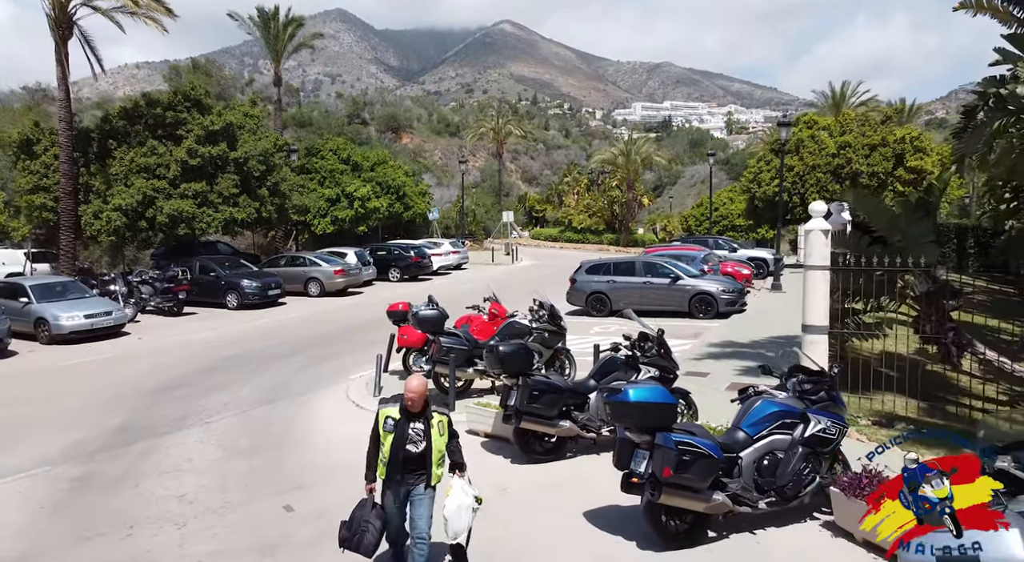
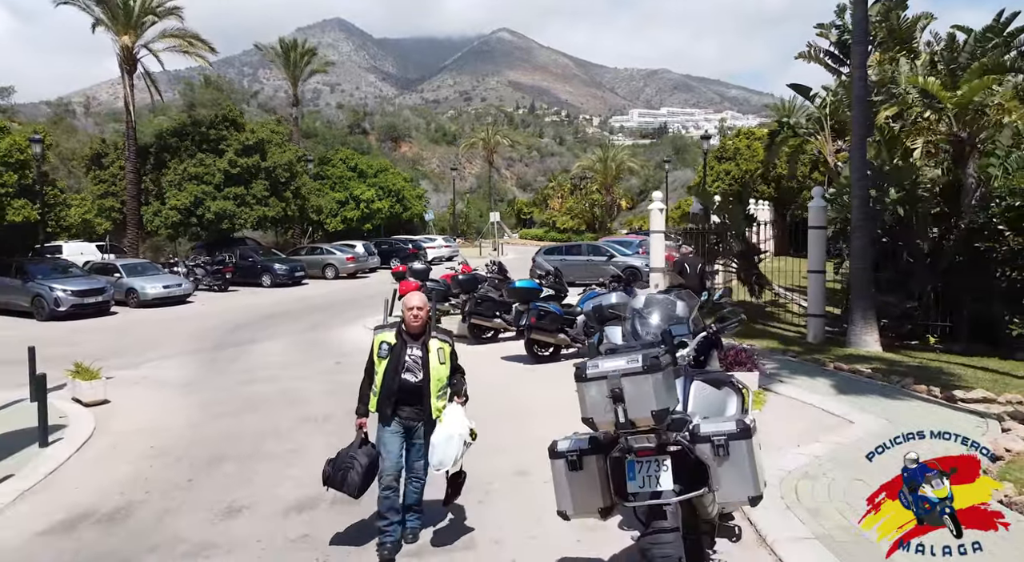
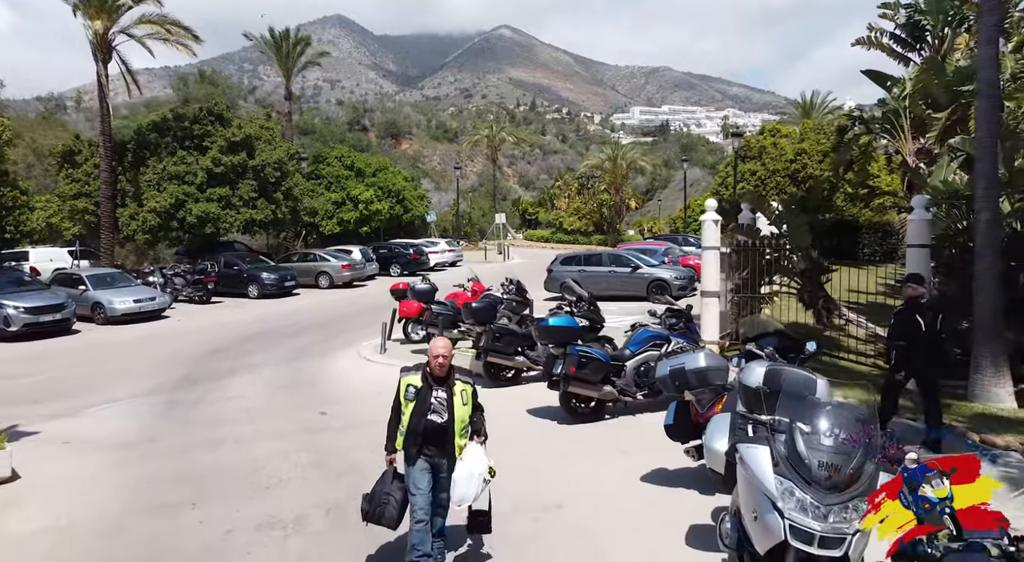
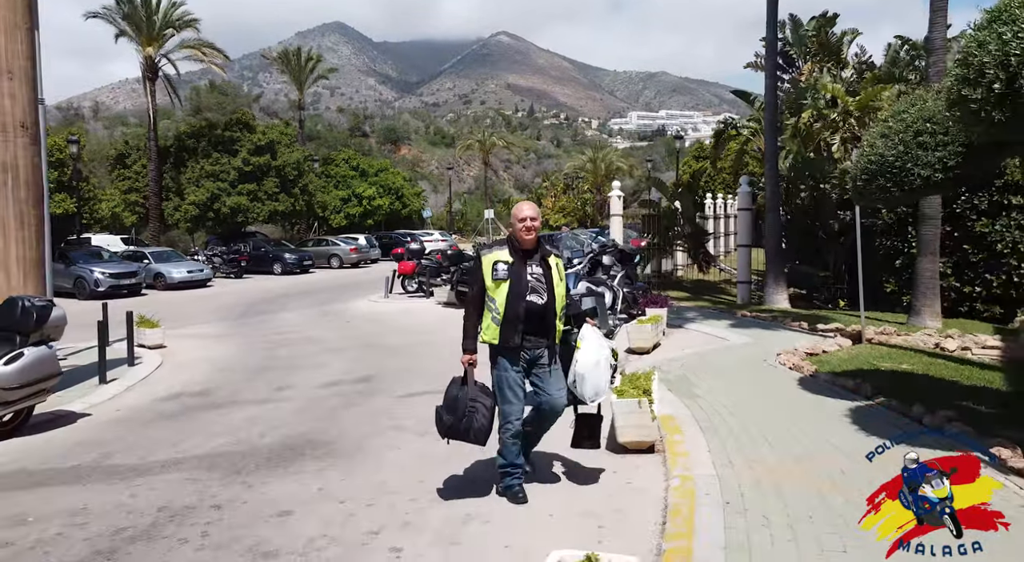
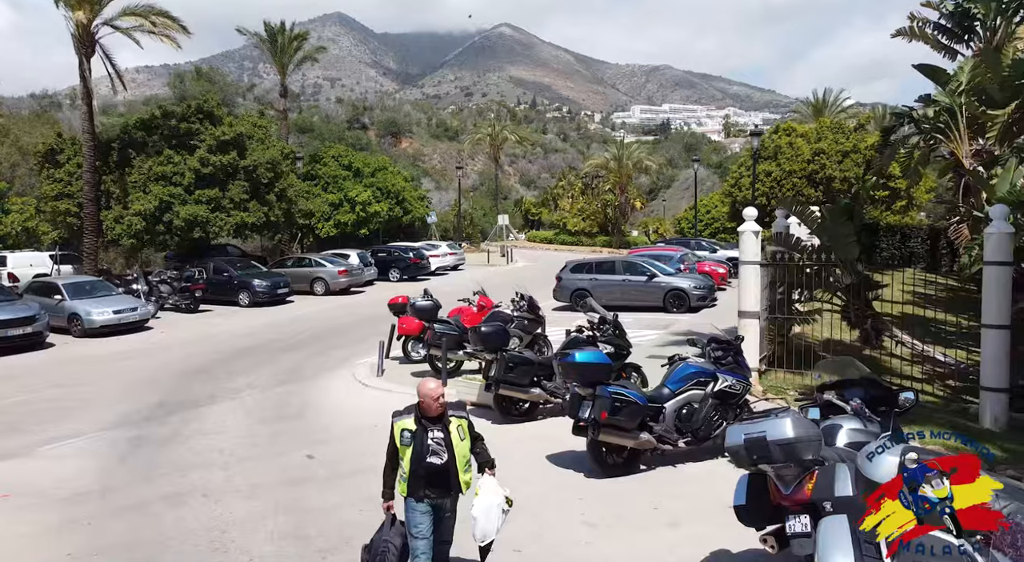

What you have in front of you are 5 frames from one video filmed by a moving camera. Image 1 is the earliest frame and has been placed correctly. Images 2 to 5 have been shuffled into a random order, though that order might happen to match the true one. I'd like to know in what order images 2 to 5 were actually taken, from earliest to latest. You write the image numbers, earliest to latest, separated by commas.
5, 3, 2, 4
